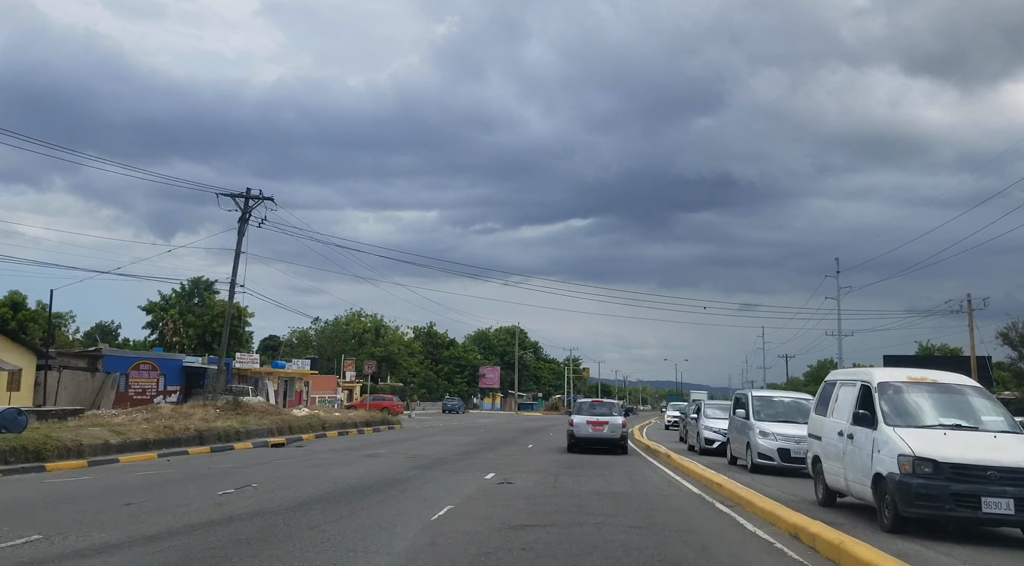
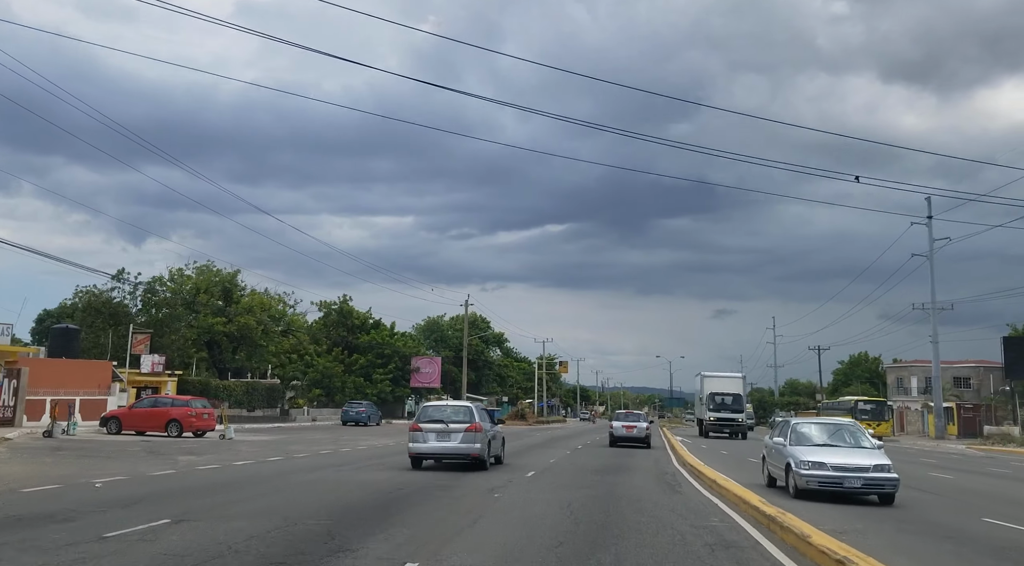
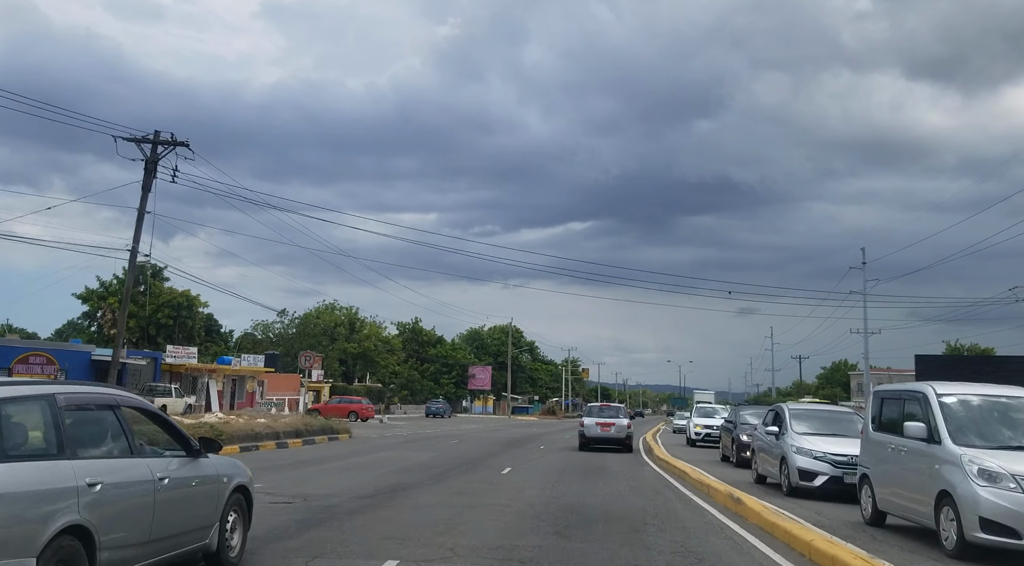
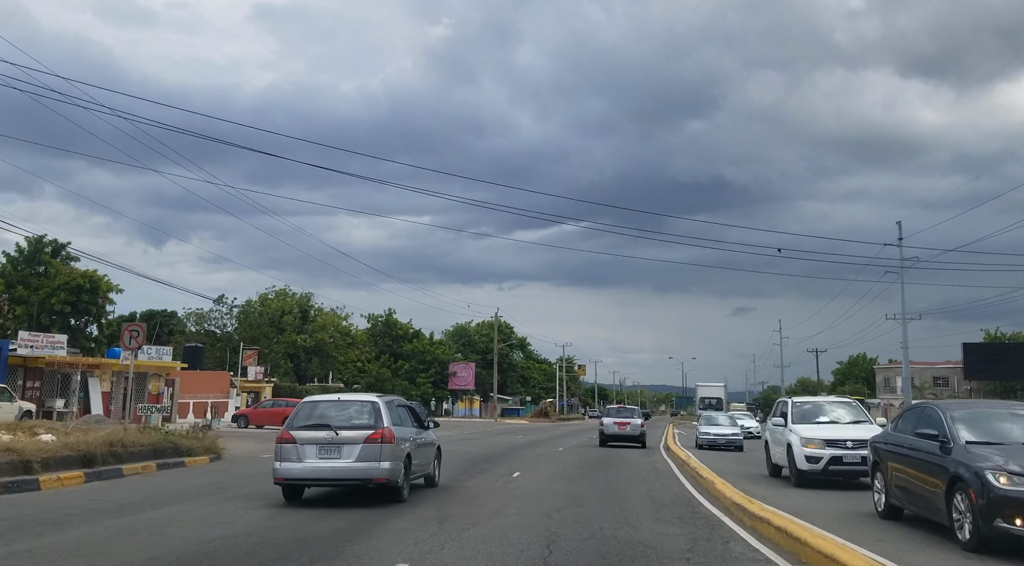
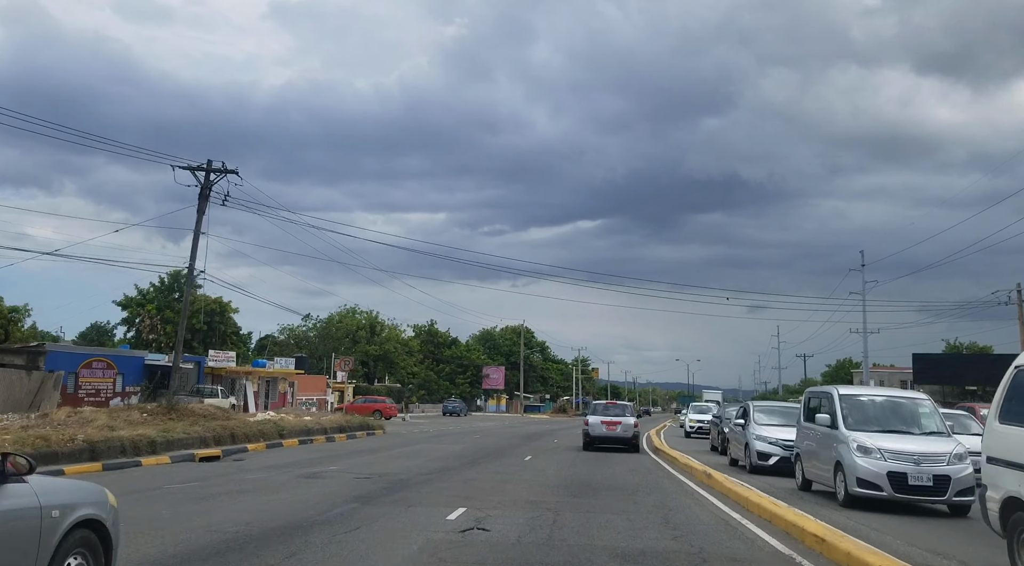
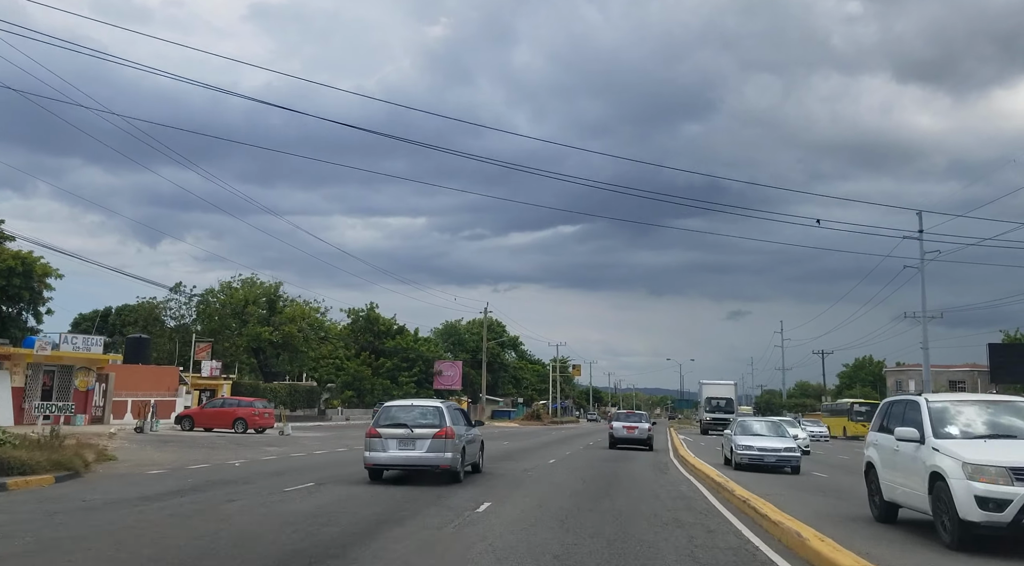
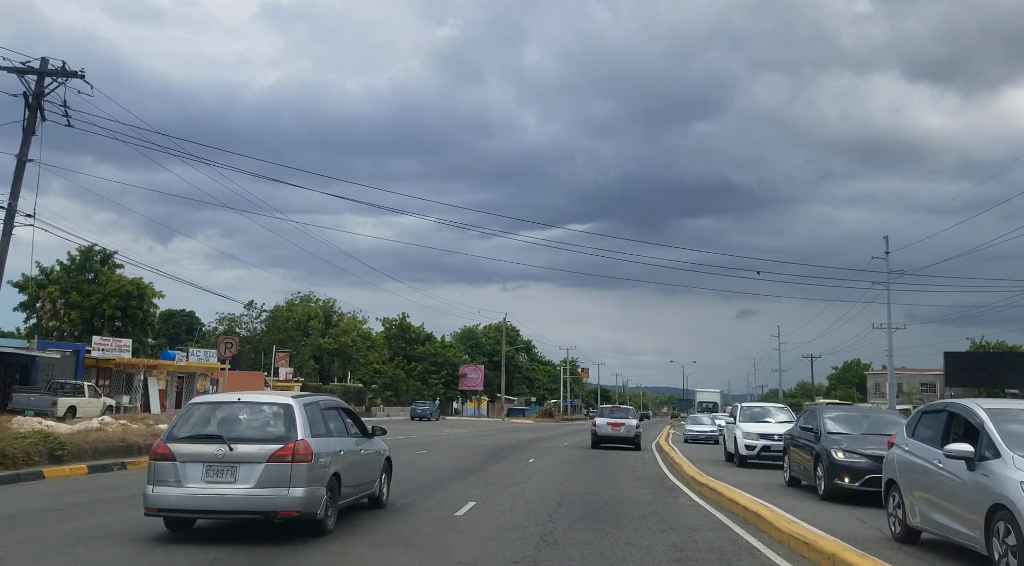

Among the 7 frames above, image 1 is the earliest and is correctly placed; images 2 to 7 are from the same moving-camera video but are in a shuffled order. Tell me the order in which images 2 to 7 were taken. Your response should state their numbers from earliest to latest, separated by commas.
5, 3, 7, 4, 6, 2
